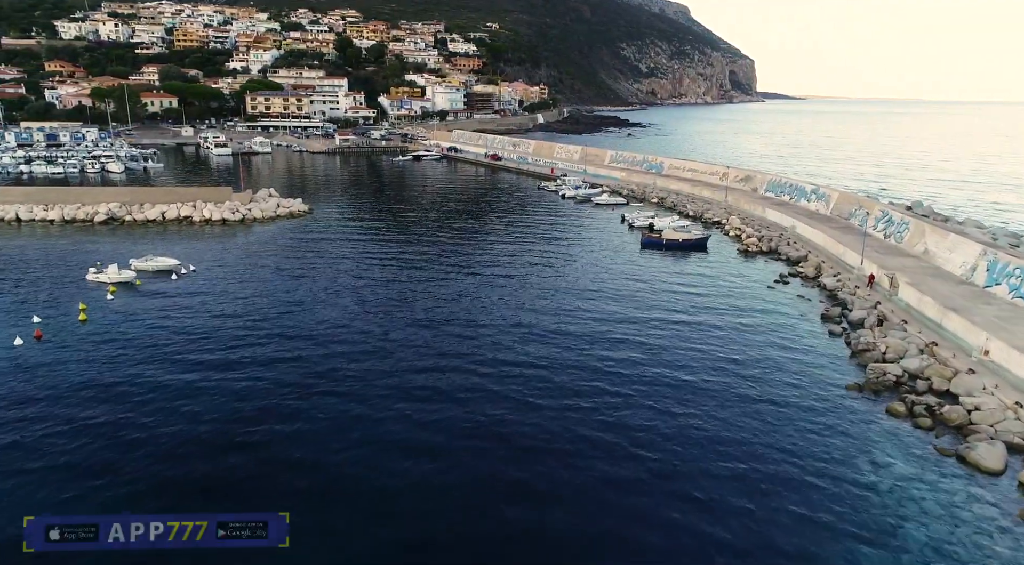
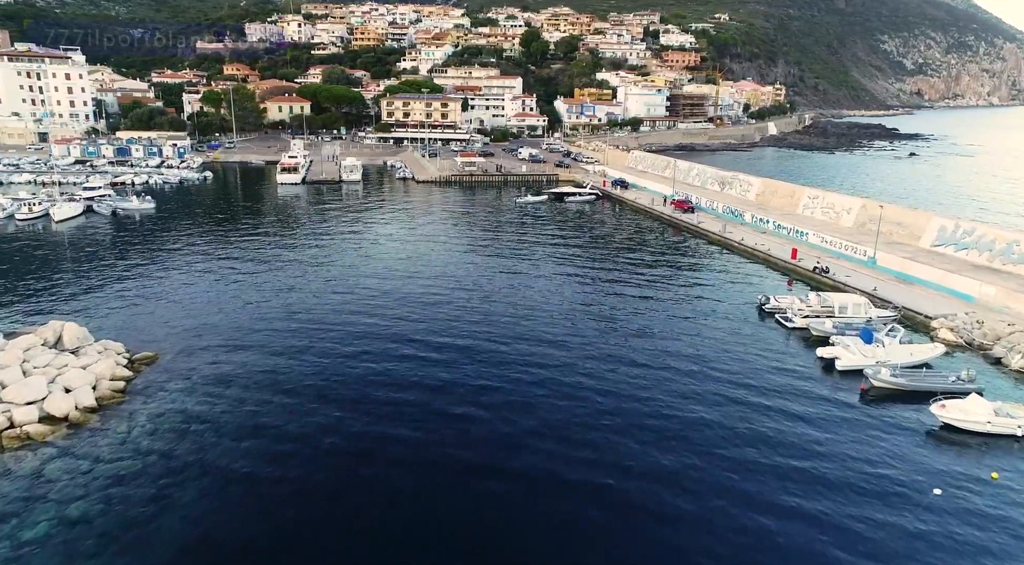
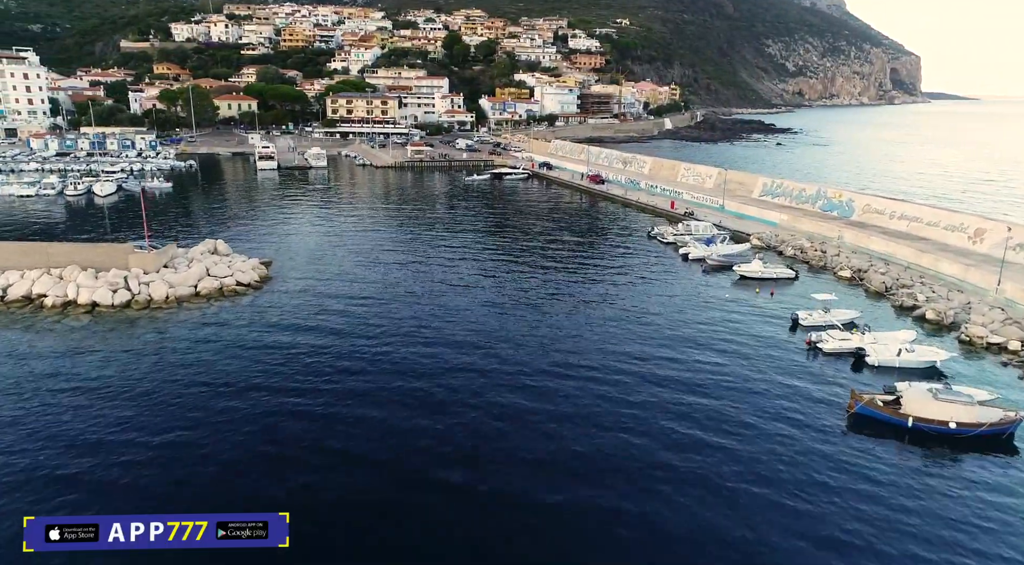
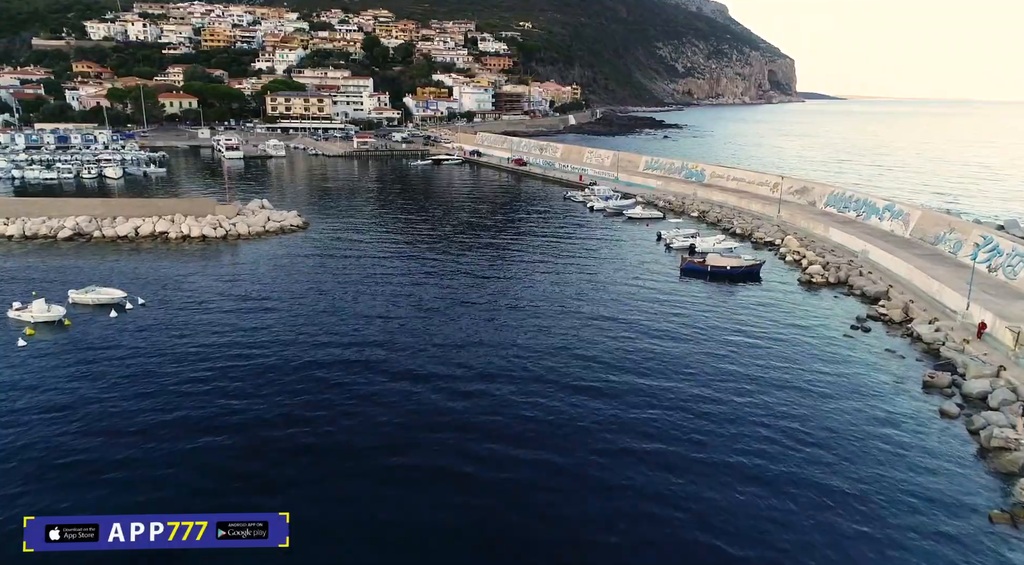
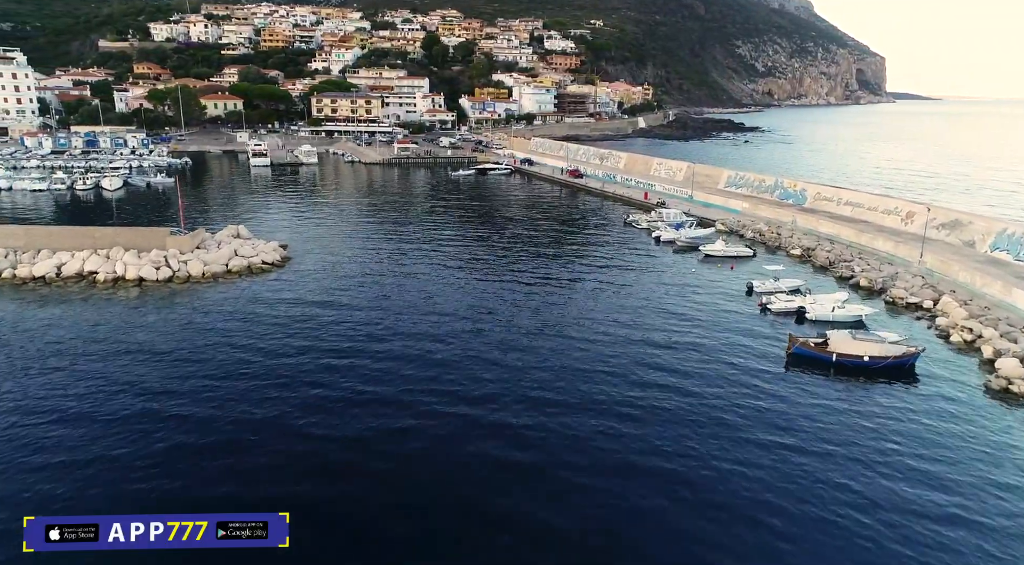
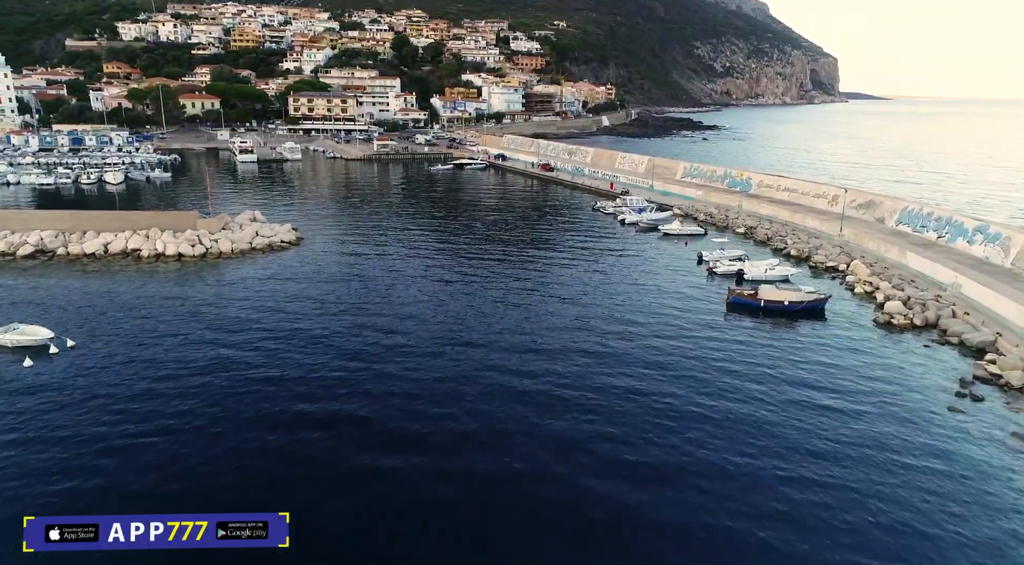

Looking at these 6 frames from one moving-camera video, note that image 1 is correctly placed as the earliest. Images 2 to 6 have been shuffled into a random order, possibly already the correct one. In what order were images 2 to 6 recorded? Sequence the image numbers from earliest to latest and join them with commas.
4, 6, 5, 3, 2
